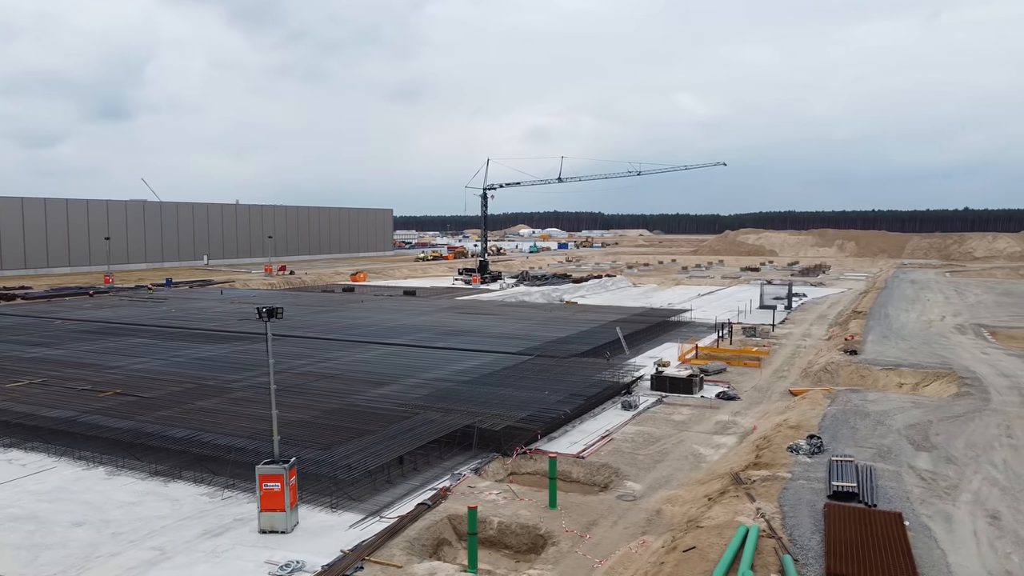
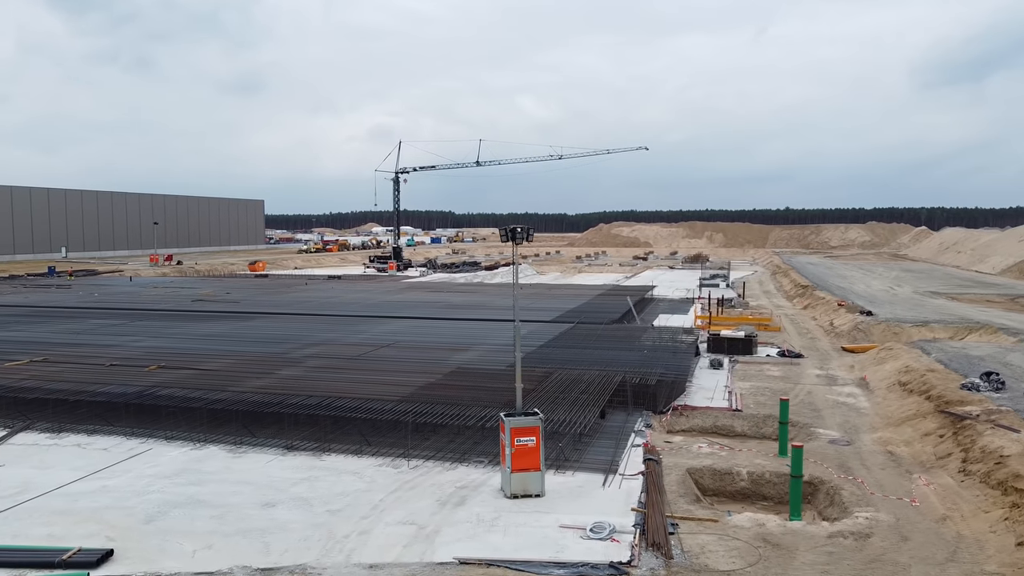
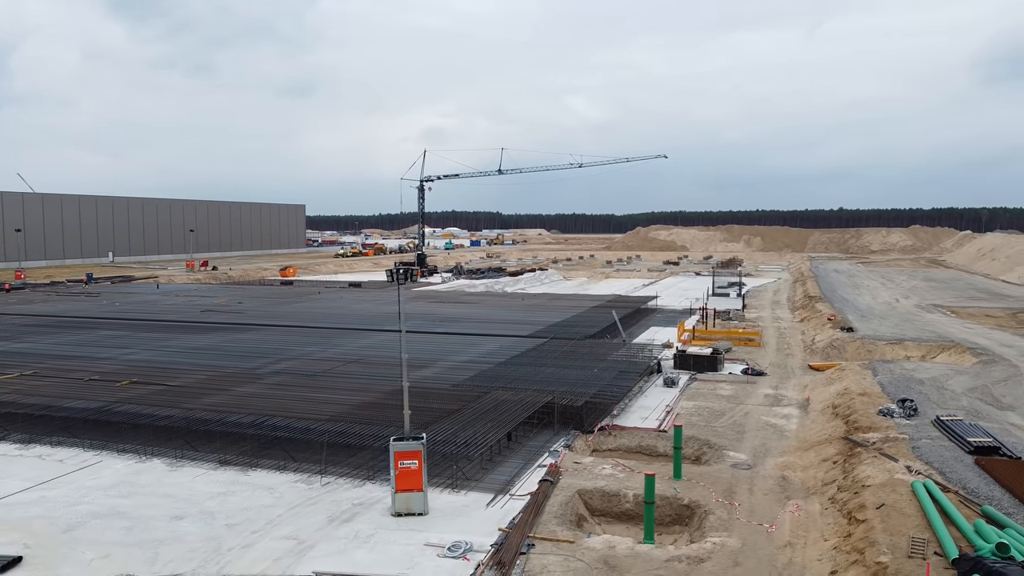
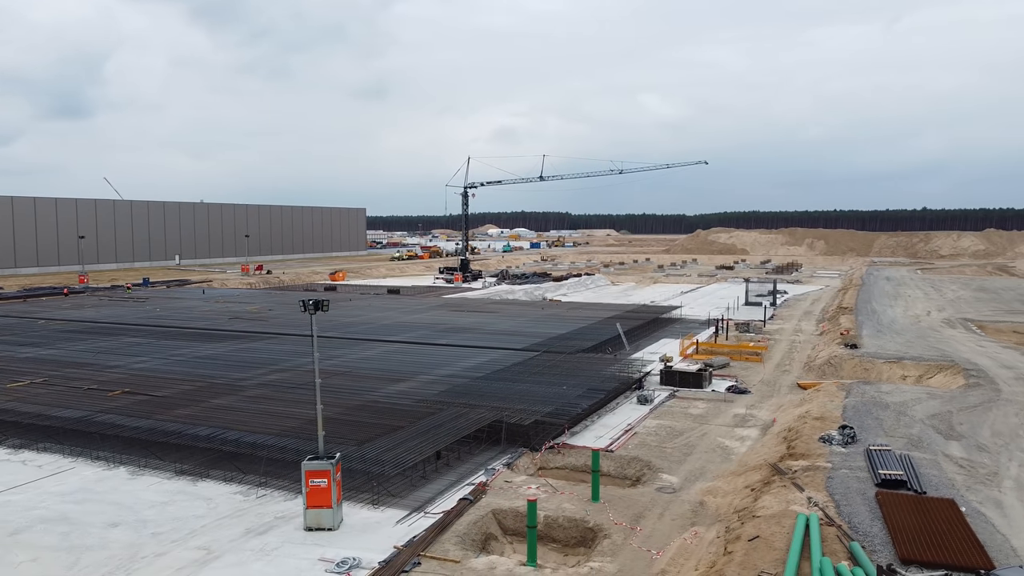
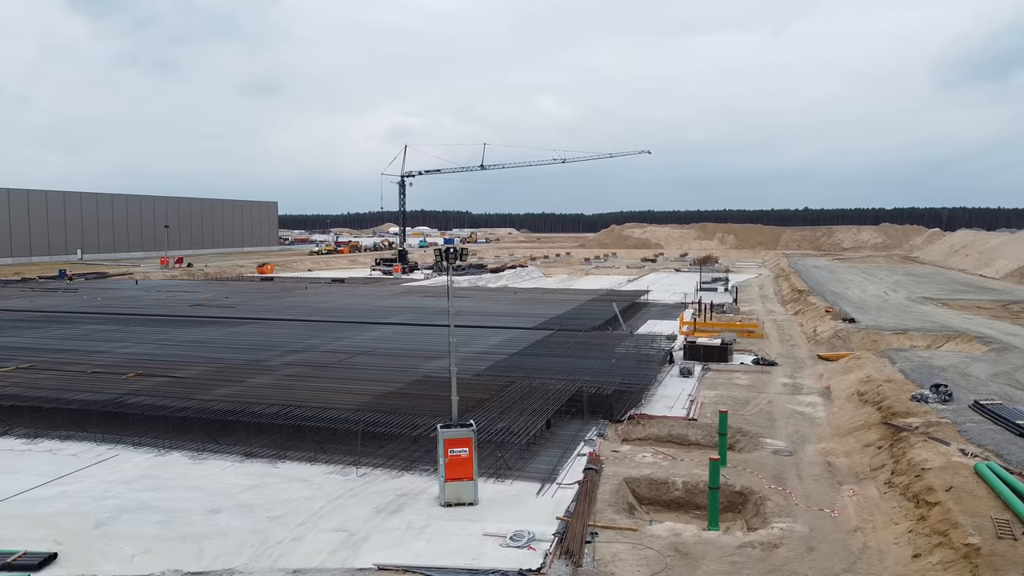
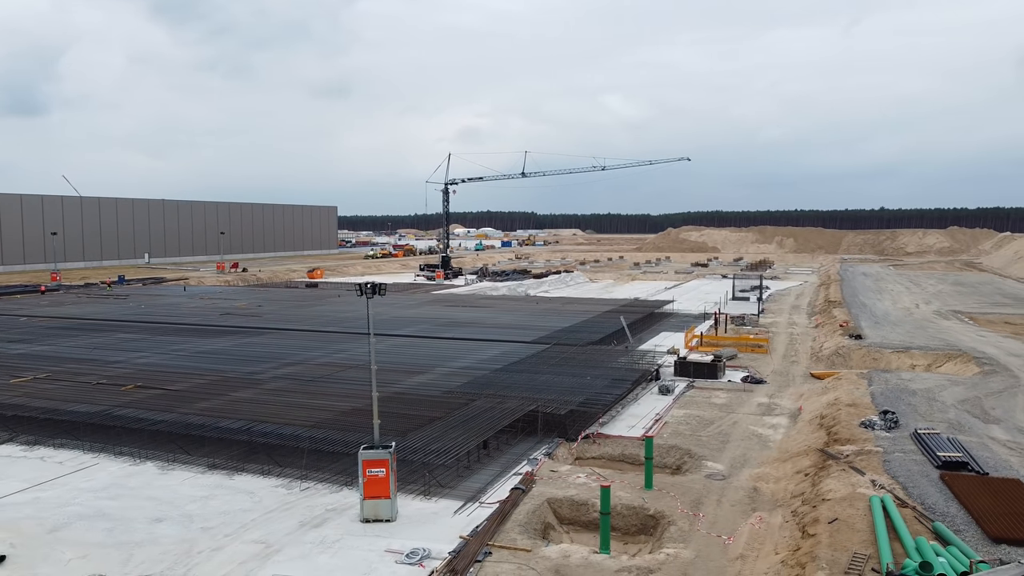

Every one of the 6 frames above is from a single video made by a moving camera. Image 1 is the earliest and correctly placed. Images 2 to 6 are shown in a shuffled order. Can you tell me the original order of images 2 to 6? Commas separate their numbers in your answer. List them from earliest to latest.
4, 6, 3, 5, 2
